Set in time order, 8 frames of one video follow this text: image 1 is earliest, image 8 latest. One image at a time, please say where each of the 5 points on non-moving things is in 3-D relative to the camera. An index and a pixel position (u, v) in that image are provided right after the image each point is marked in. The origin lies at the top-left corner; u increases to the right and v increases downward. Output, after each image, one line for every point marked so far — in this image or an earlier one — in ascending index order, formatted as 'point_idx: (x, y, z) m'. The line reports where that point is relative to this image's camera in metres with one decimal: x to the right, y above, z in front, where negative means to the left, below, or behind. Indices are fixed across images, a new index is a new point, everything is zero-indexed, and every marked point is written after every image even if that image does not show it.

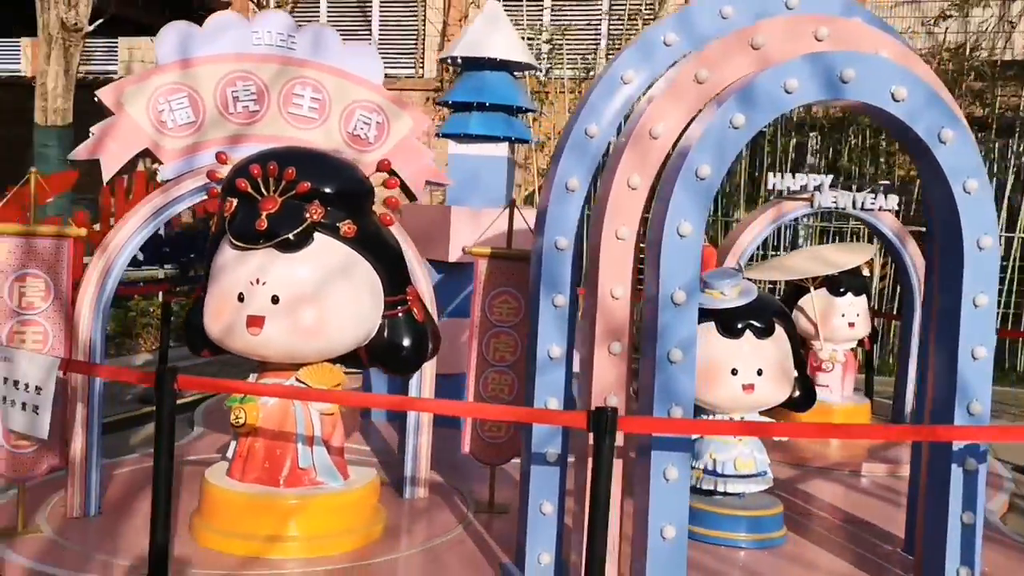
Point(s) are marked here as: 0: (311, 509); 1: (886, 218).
0: (-0.7, -0.7, +3.2) m
1: (+2.1, +0.4, +5.5) m
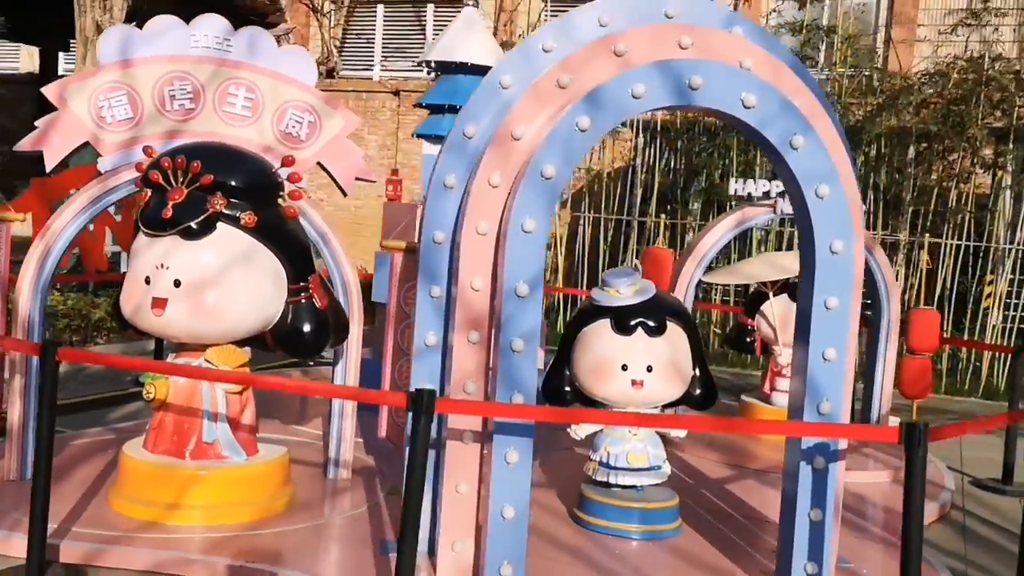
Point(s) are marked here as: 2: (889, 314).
0: (-1.1, -0.7, +3.4) m
1: (+1.9, +0.4, +5.5) m
2: (+2.2, -0.1, +5.5) m
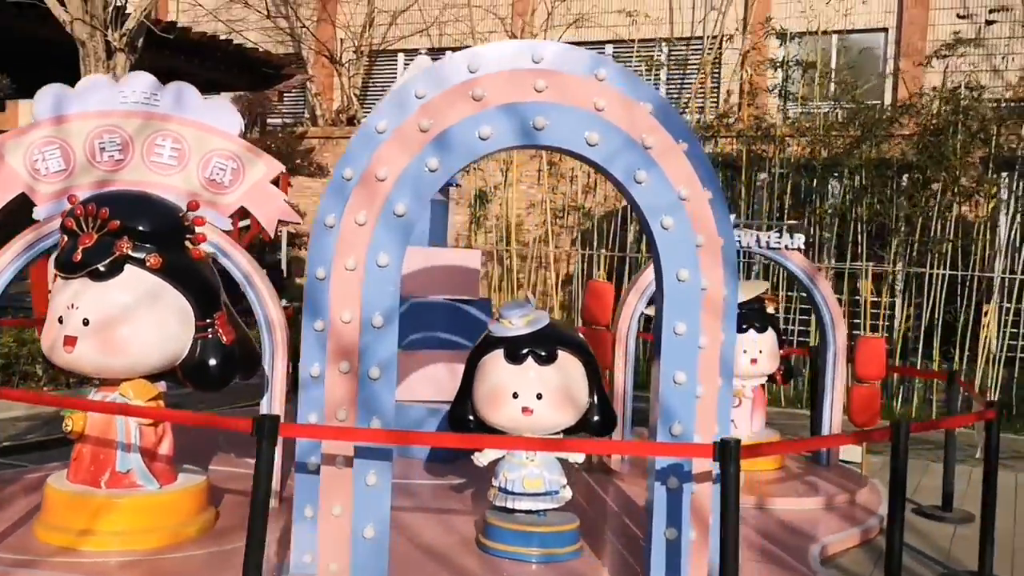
0: (-1.4, -0.8, +3.6) m
1: (+1.6, +0.2, +5.6) m
2: (+1.9, -0.3, +5.6) m
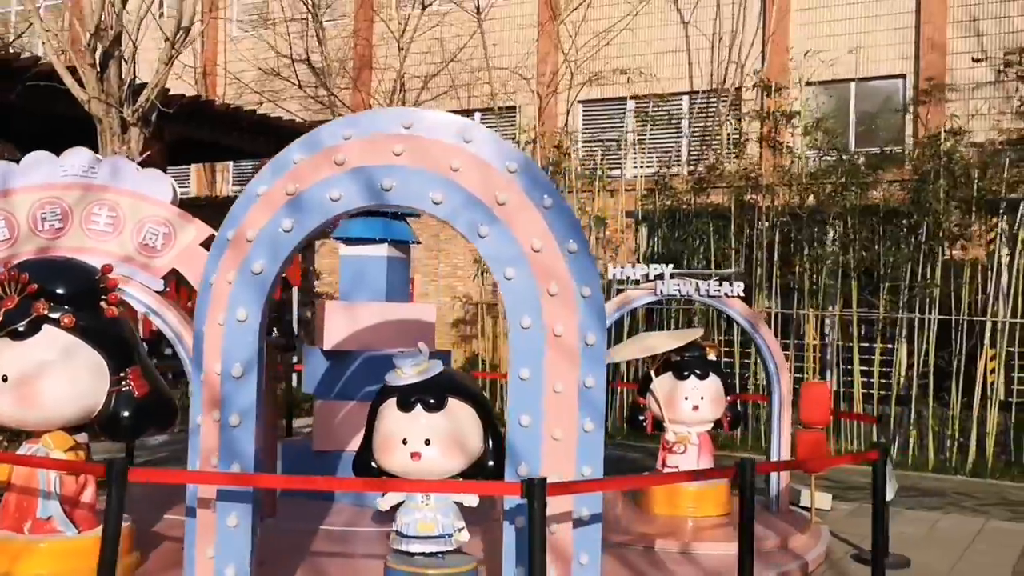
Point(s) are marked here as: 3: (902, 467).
0: (-1.9, -1.1, +3.9) m
1: (+1.3, -0.1, +5.7) m
2: (+1.6, -0.6, +5.6) m
3: (+3.4, -1.5, +8.4) m
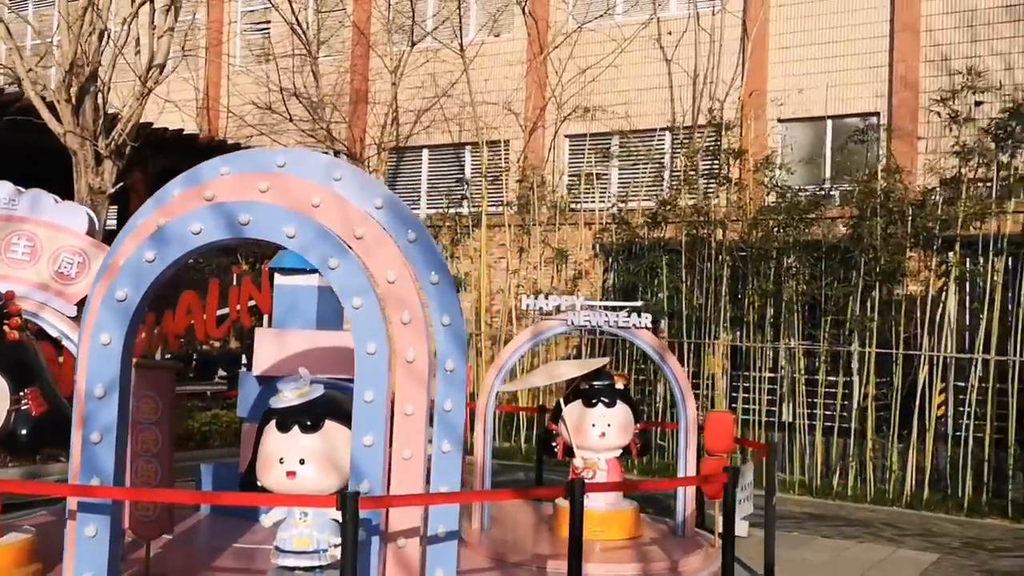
0: (-2.4, -1.2, +4.1) m
1: (+0.8, -0.3, +5.9) m
2: (+1.0, -0.8, +5.8) m
3: (+2.9, -1.8, +8.5) m
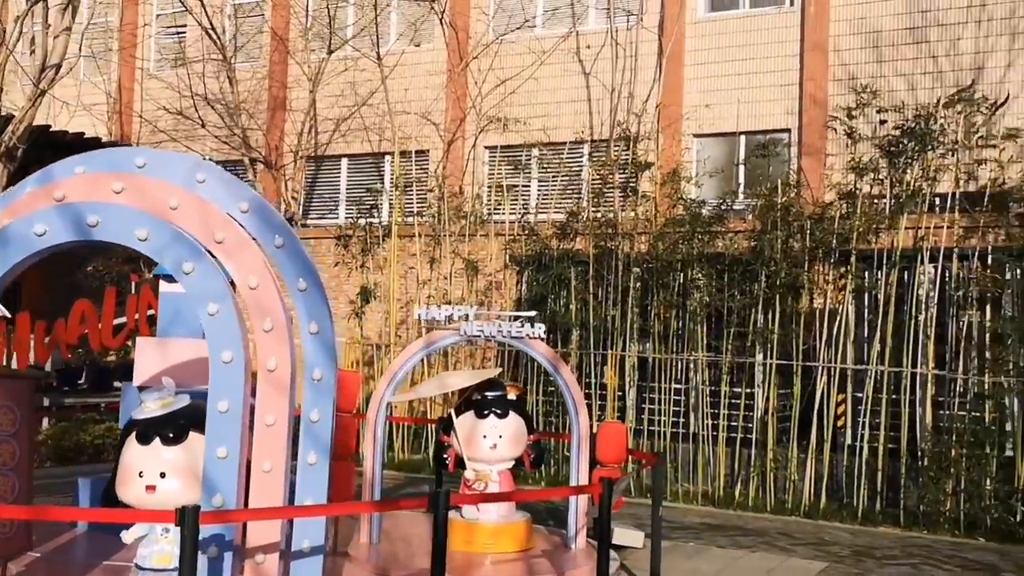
0: (-2.9, -1.2, +3.8) m
1: (+0.2, -0.3, +5.9) m
2: (+0.4, -0.8, +5.8) m
3: (+2.0, -1.9, +8.6) m
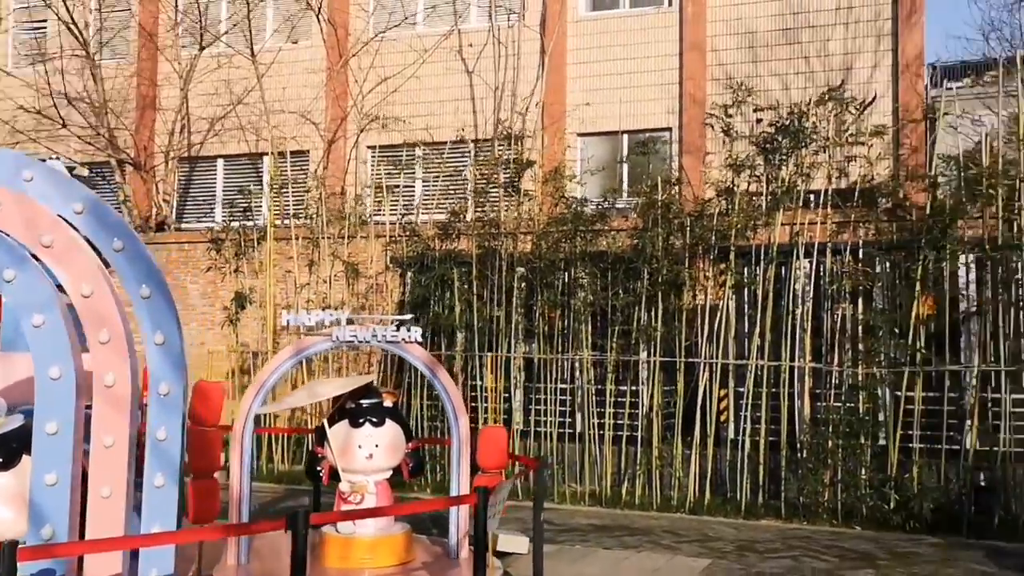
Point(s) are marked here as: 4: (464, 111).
0: (-3.4, -1.2, +3.3) m
1: (-0.6, -0.4, +5.7) m
2: (-0.3, -0.8, +5.6) m
3: (+1.0, -1.9, +8.5) m
4: (-0.7, +2.6, +14.4) m
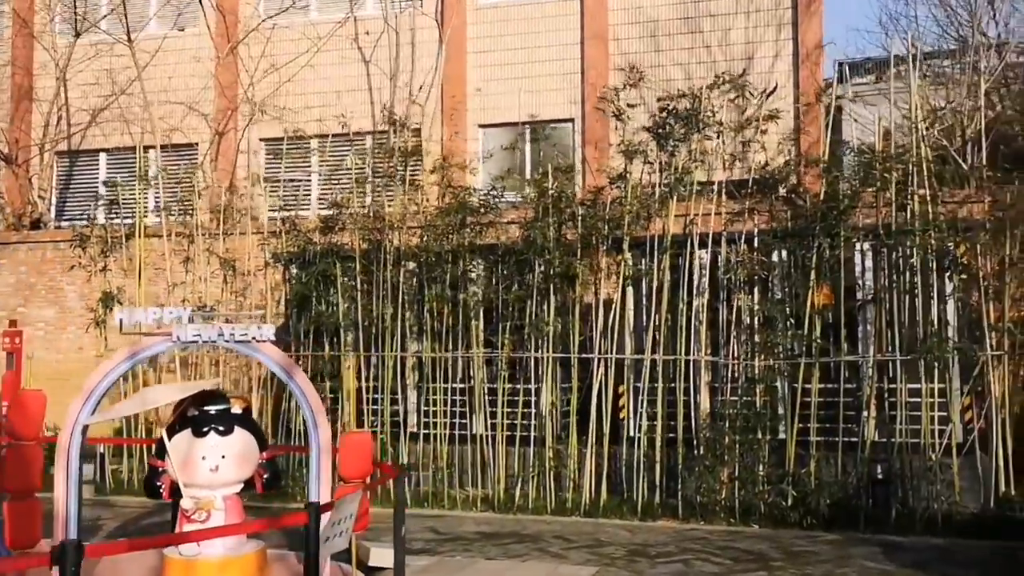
0: (-3.9, -1.2, +2.5) m
1: (-1.3, -0.3, +5.1) m
2: (-1.0, -0.8, +5.1) m
3: (+0.1, -1.9, +8.1) m
4: (-2.2, +2.7, +13.8) m
